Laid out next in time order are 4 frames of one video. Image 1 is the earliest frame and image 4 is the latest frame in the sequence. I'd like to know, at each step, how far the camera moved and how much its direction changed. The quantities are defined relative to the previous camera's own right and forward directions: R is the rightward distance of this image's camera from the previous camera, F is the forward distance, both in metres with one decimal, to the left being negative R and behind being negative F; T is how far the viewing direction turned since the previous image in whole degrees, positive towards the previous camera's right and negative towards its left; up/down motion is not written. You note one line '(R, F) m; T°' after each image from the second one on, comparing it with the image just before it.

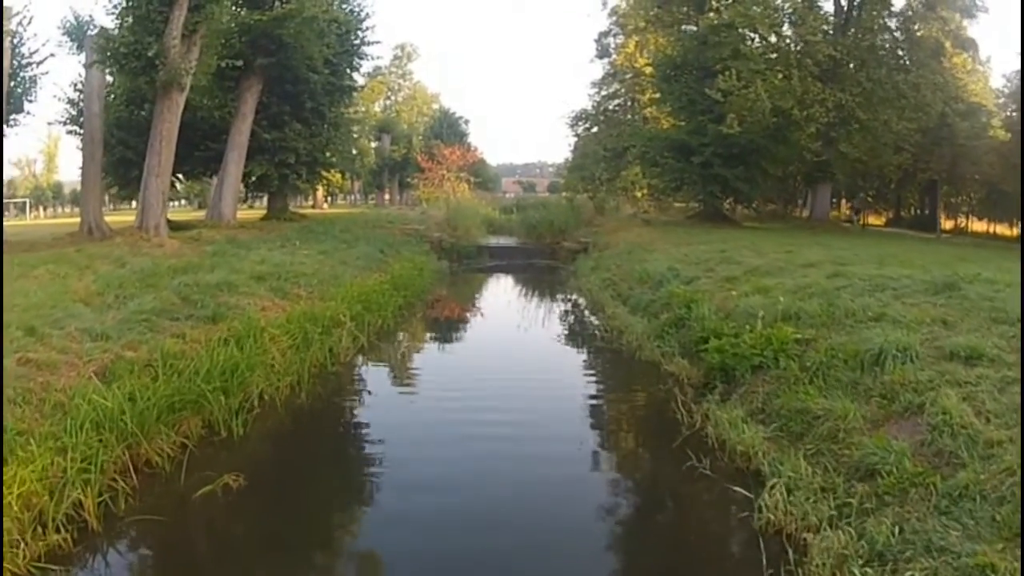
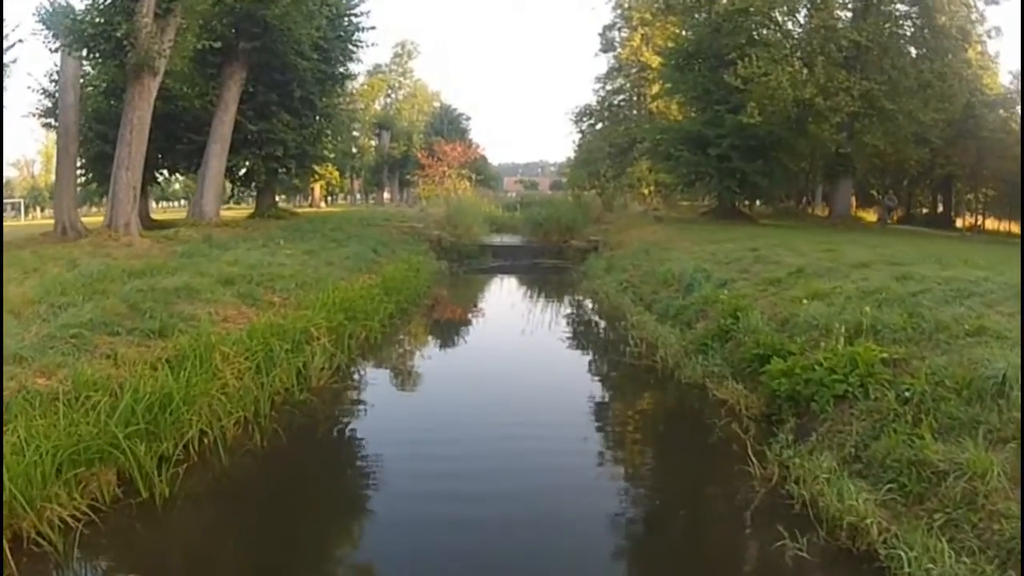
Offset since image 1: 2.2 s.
(-0.1, +1.8) m; 0°
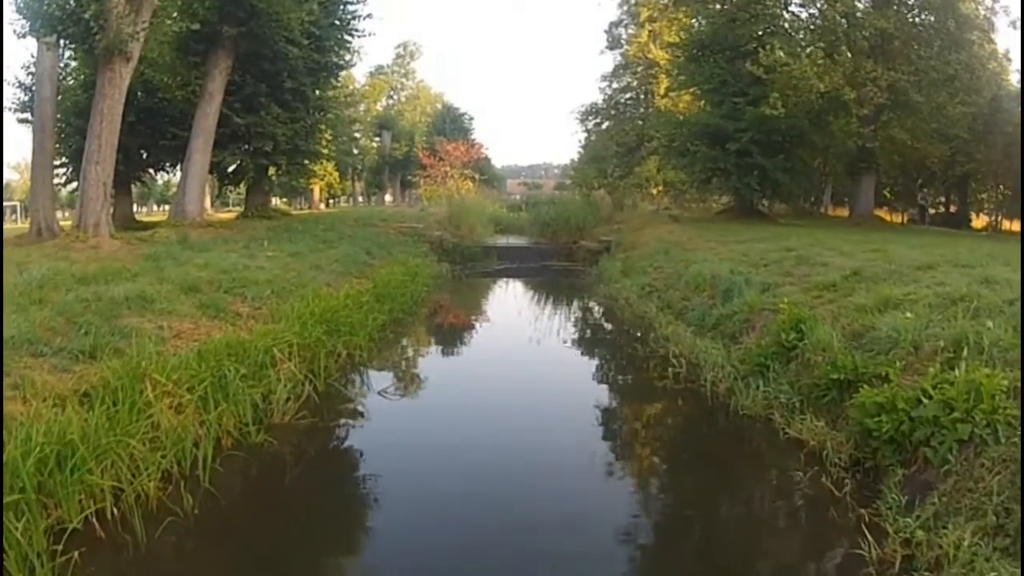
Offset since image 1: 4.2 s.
(-0.1, +1.6) m; 0°
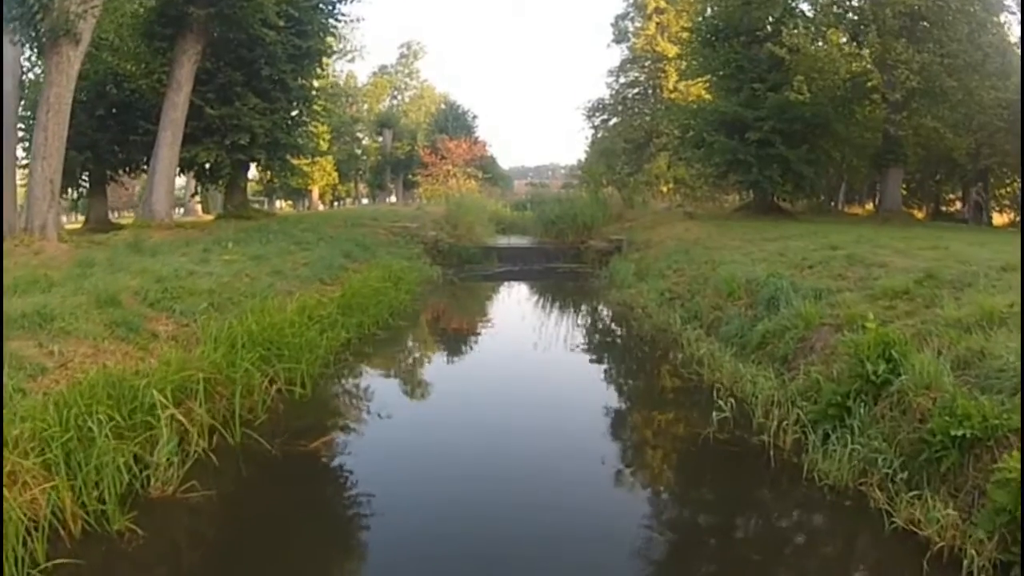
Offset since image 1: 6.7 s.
(+0.1, +1.9) m; -1°
